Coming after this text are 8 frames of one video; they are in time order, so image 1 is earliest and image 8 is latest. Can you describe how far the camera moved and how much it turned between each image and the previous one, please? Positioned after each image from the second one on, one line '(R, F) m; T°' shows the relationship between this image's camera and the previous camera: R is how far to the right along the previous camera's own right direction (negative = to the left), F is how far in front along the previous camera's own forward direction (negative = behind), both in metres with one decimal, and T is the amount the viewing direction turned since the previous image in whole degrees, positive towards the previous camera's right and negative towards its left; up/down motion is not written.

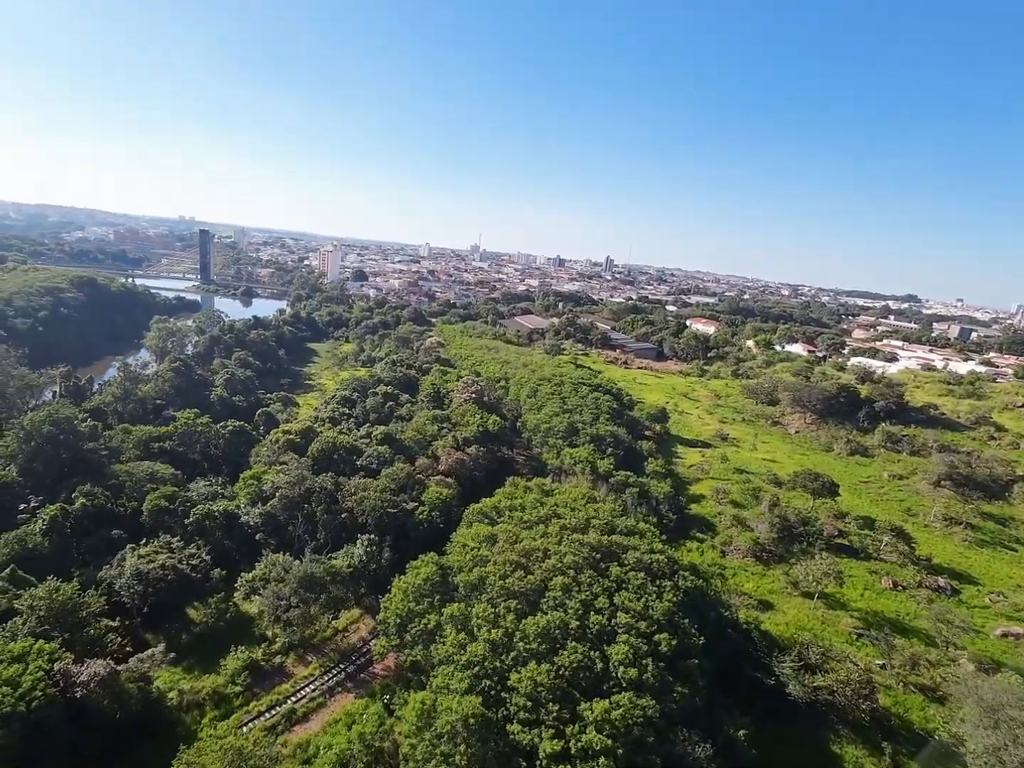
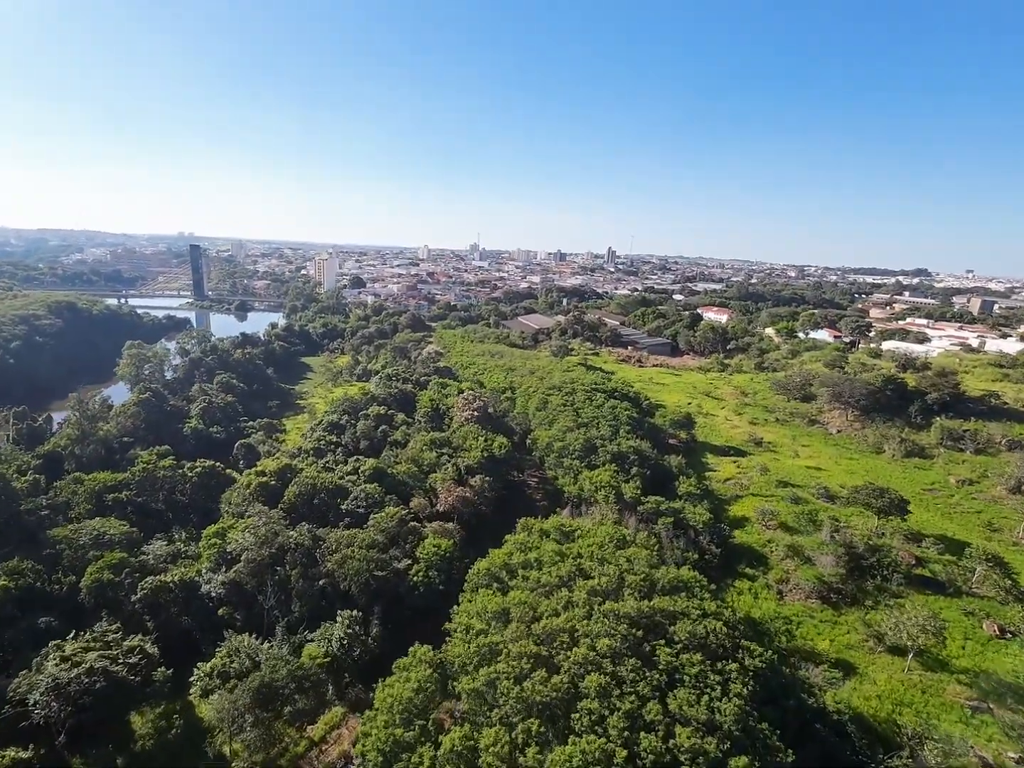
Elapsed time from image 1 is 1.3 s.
(+0.1, +3.2) m; -1°
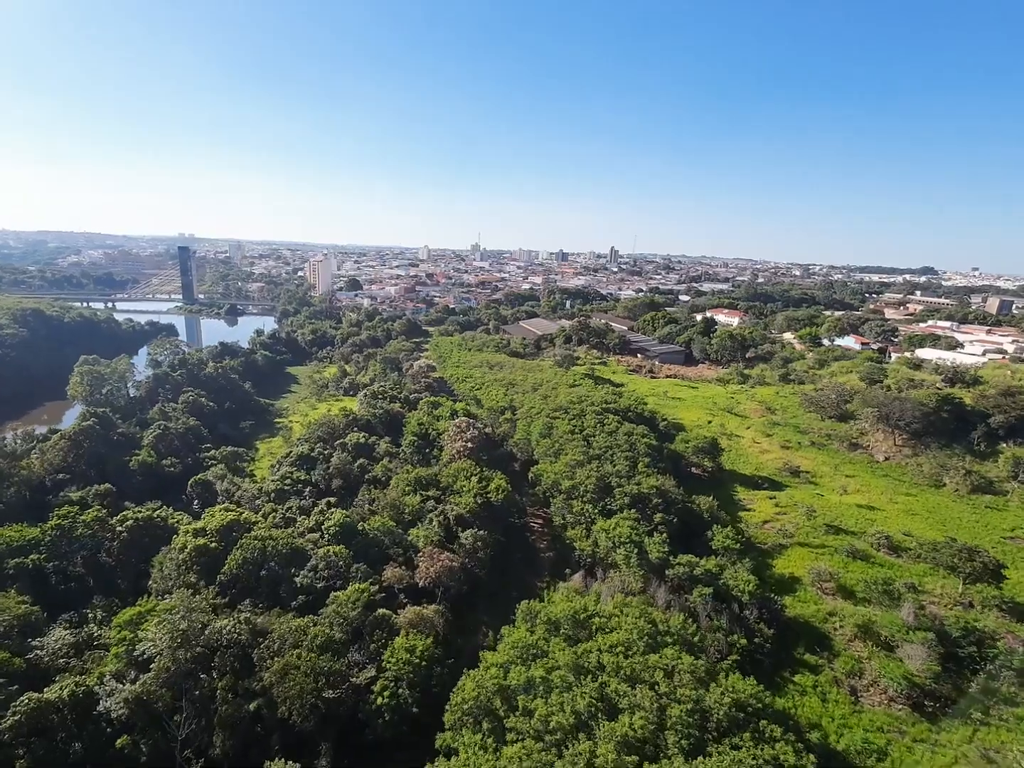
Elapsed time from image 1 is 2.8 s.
(+0.1, +3.7) m; 0°
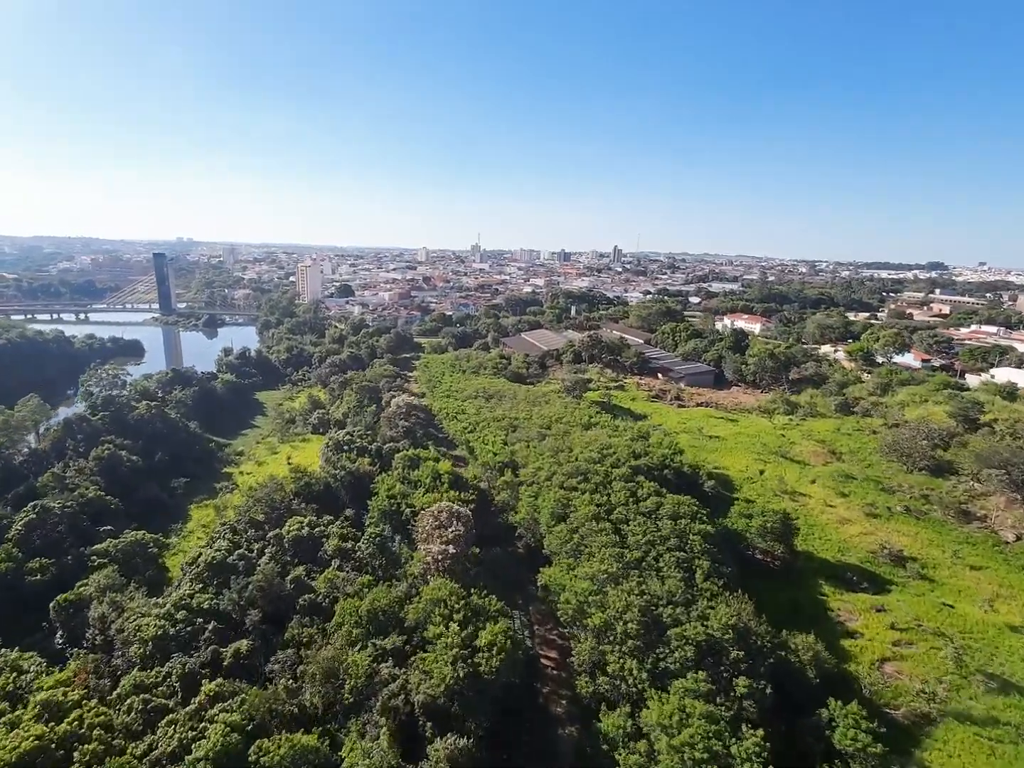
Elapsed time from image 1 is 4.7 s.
(+0.1, +6.6) m; 0°
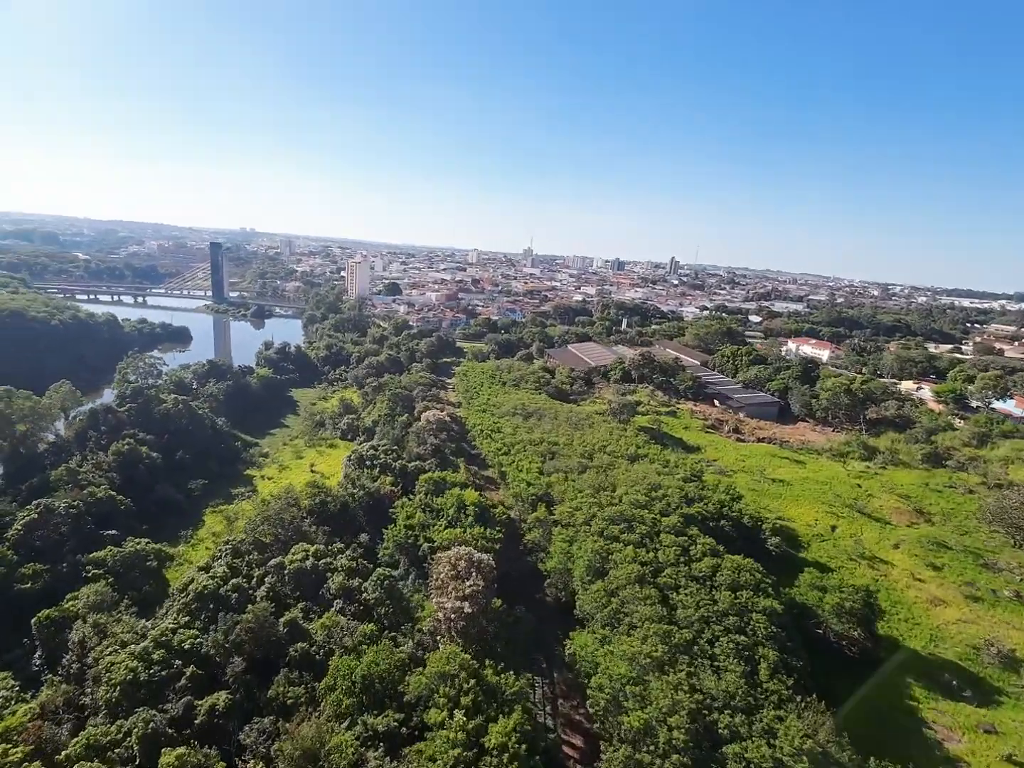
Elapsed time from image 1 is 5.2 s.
(0.0, +2.3) m; -5°
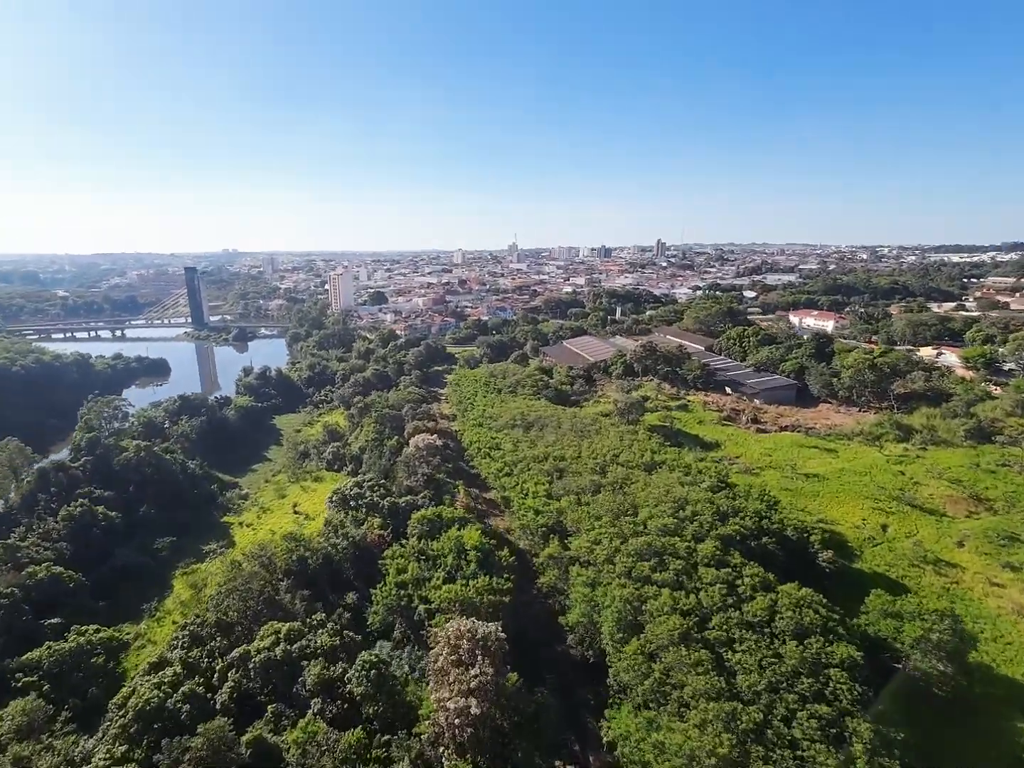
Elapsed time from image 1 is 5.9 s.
(+0.1, +2.8) m; 0°
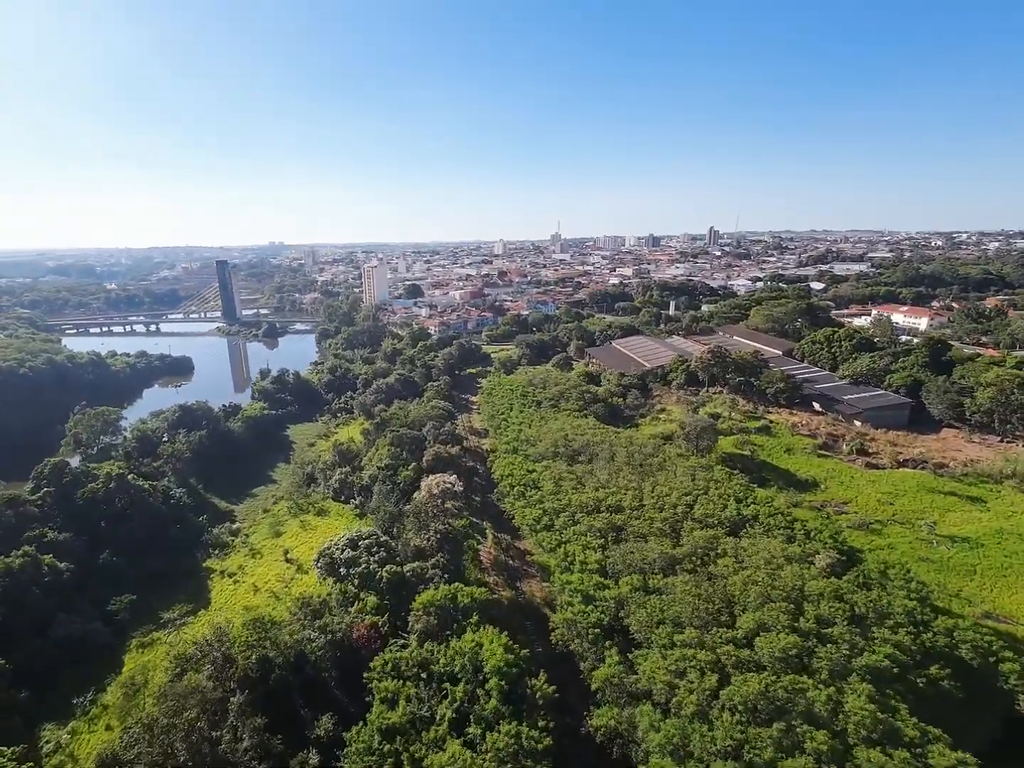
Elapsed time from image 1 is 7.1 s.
(0.0, +5.2) m; -4°
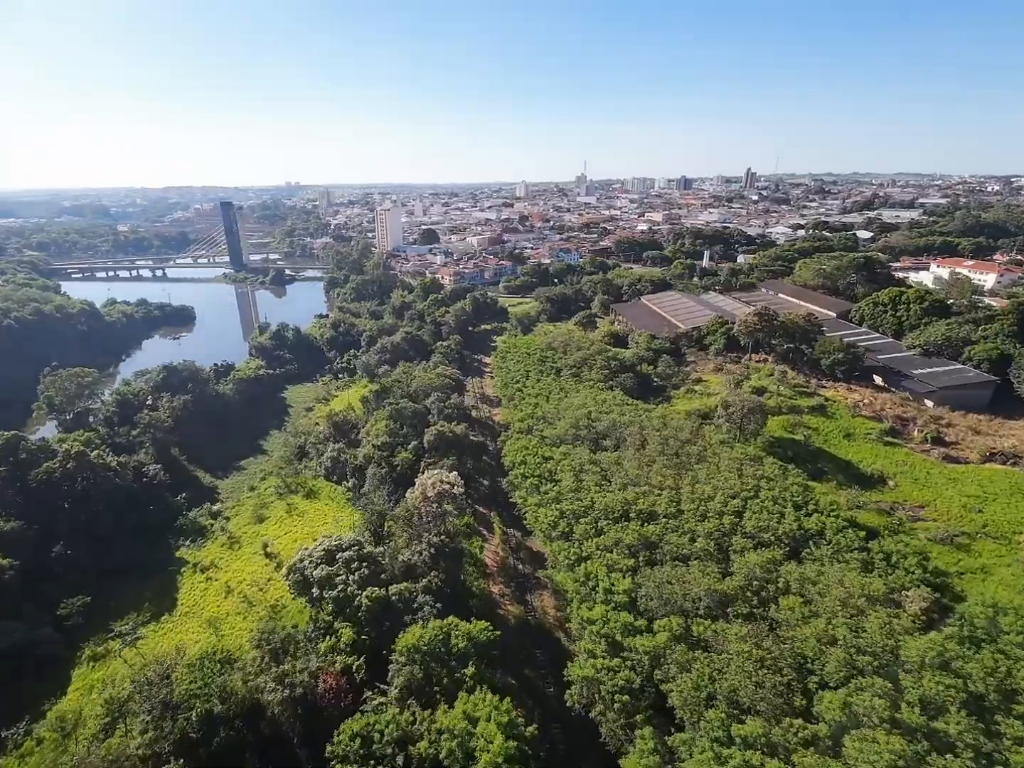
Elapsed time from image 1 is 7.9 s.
(+0.2, +3.4) m; -2°
